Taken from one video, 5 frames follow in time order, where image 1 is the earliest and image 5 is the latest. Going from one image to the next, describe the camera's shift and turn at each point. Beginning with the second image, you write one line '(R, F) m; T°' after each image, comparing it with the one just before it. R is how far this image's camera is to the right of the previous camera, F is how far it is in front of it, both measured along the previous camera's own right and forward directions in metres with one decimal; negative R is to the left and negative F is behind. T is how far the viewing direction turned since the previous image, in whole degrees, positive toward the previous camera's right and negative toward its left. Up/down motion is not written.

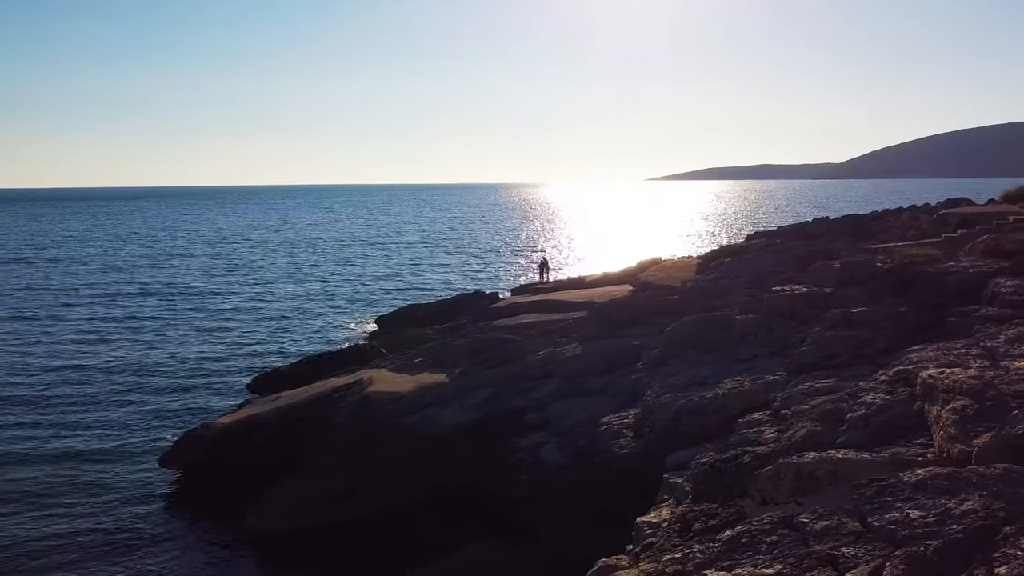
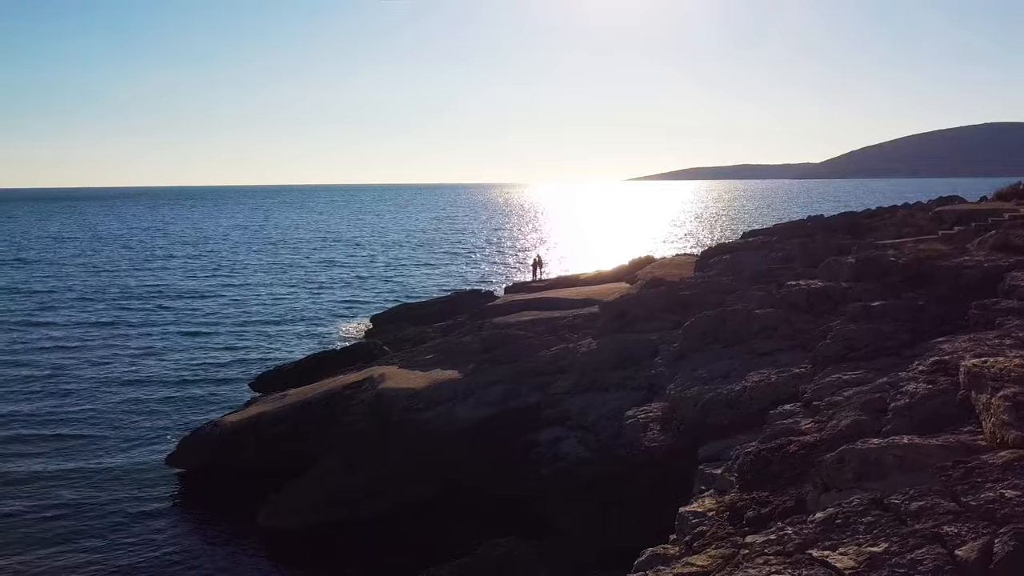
(-0.8, 0.0) m; +1°
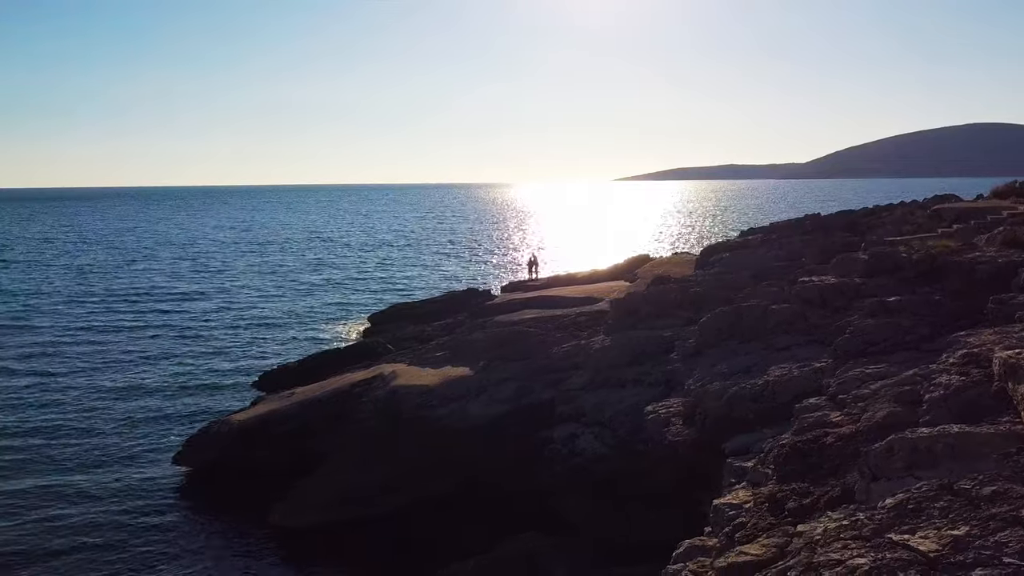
(-0.6, 0.0) m; +1°
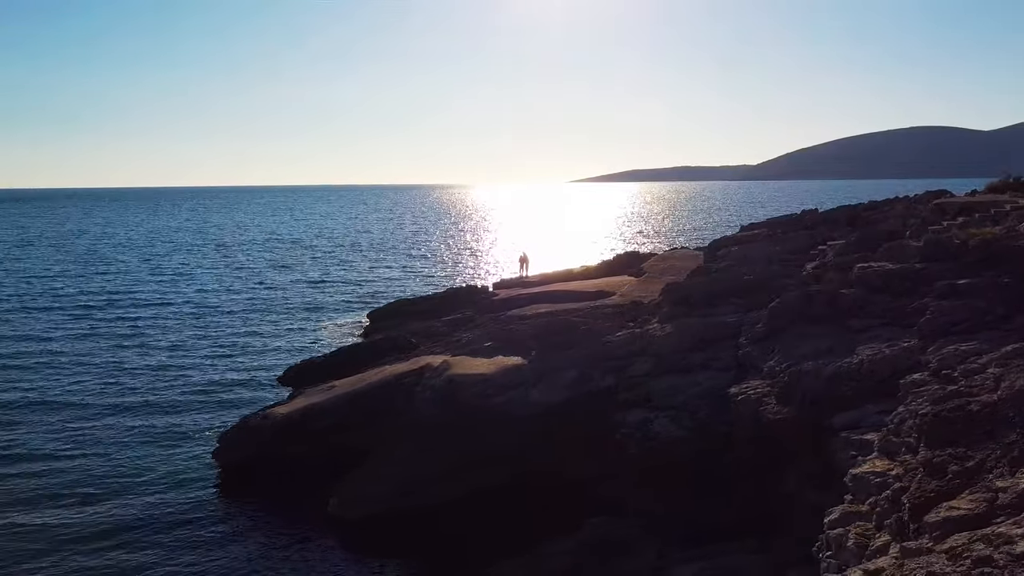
(-2.3, -0.1) m; +2°
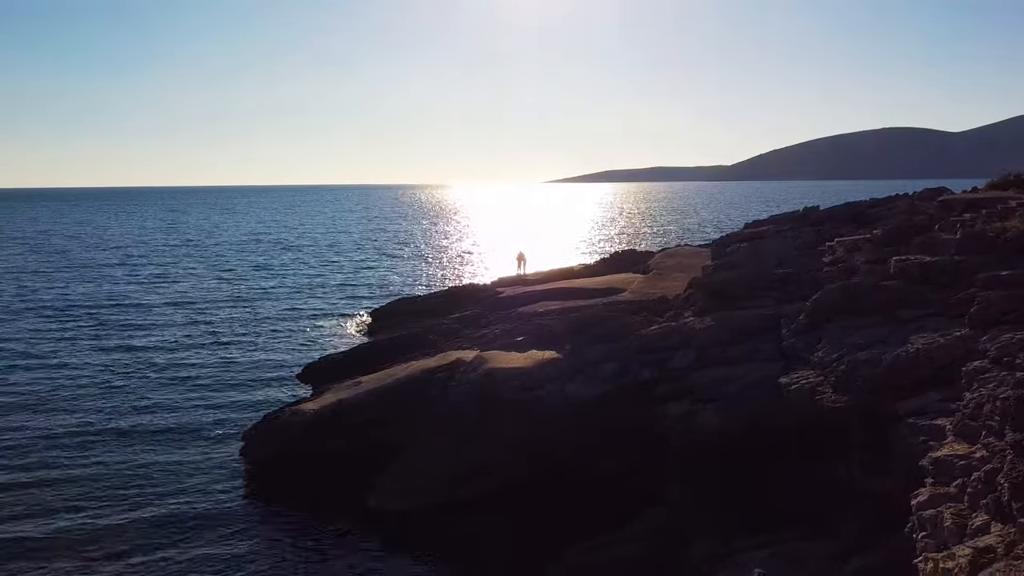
(-1.4, -0.1) m; +1°
